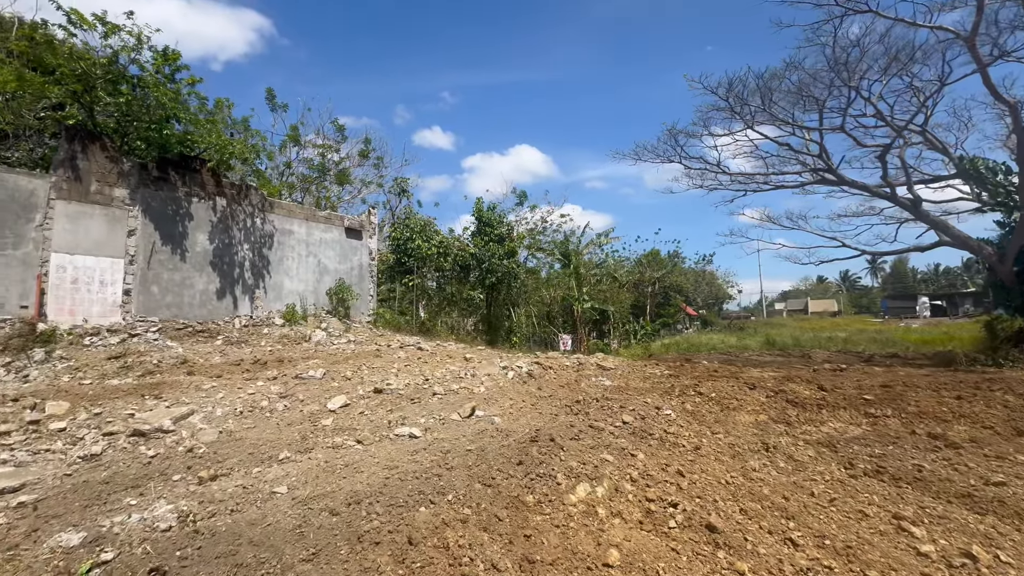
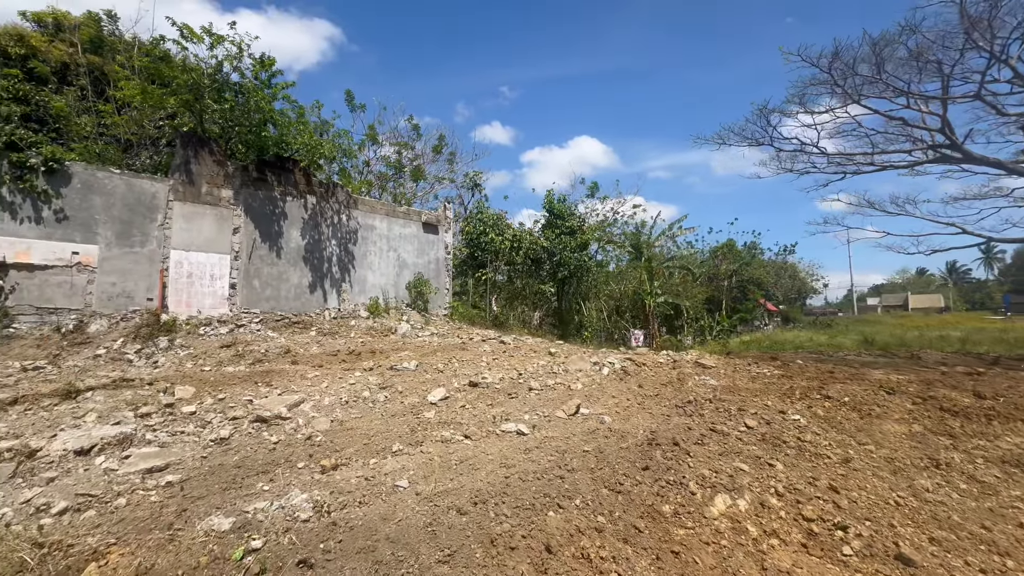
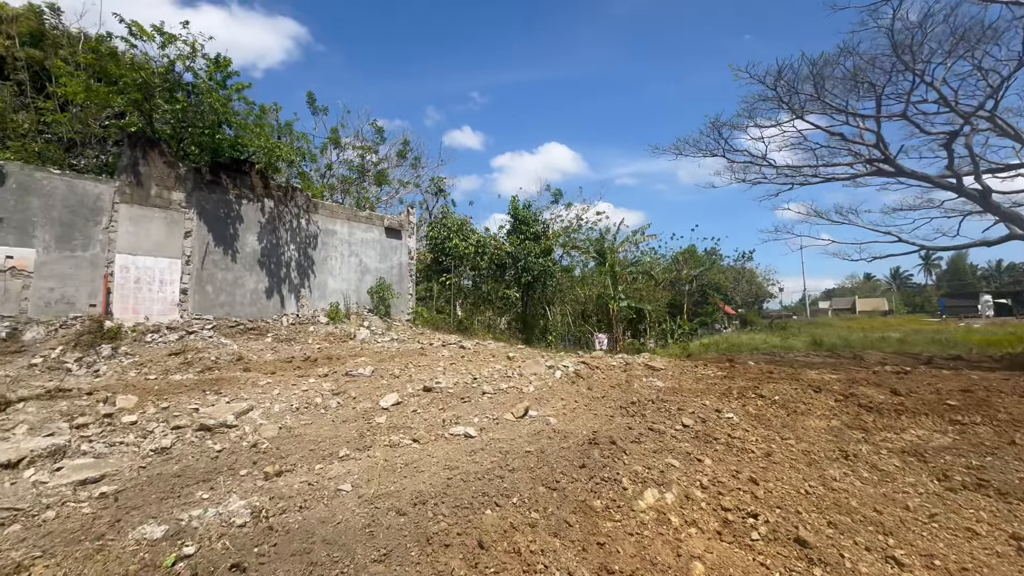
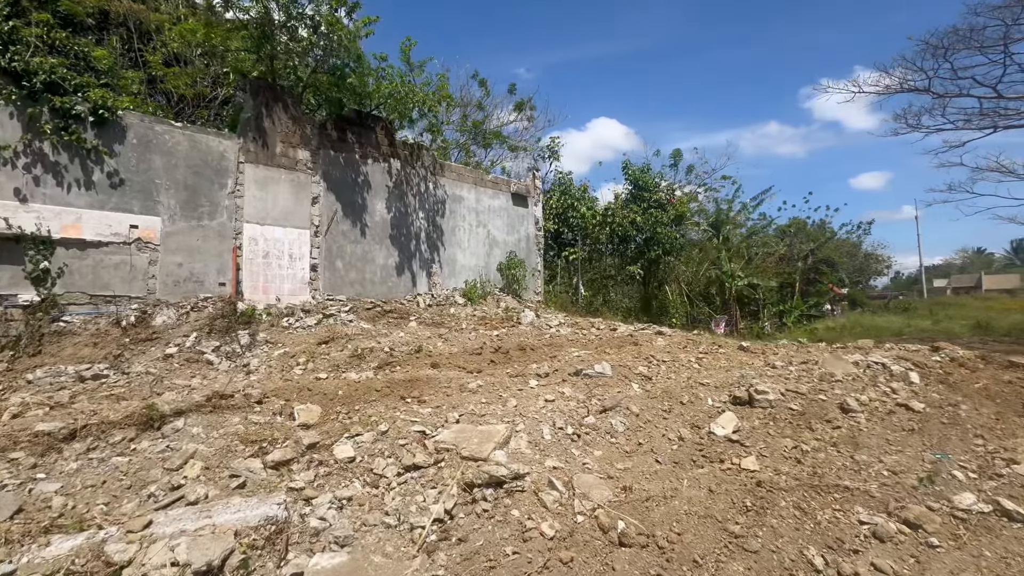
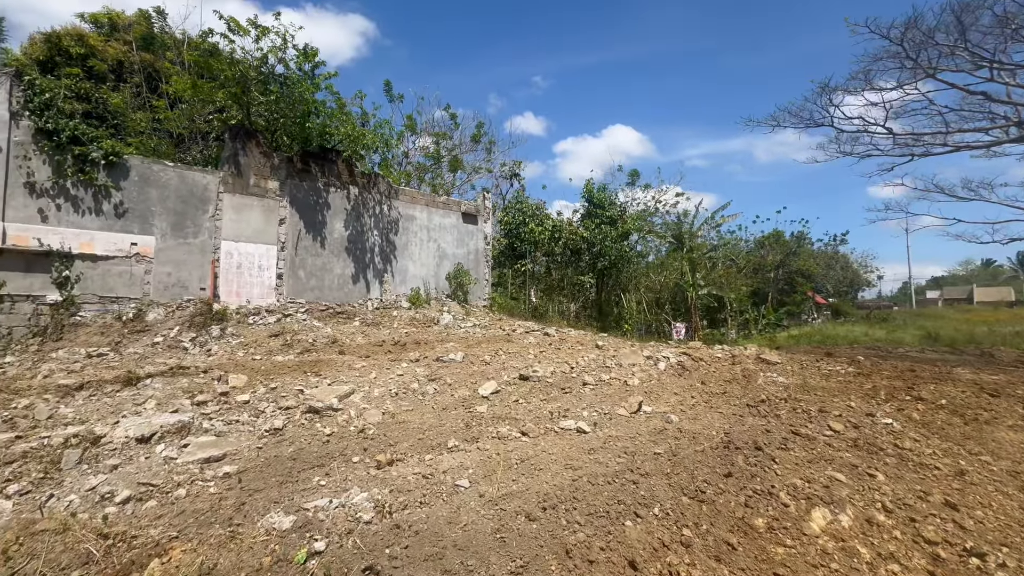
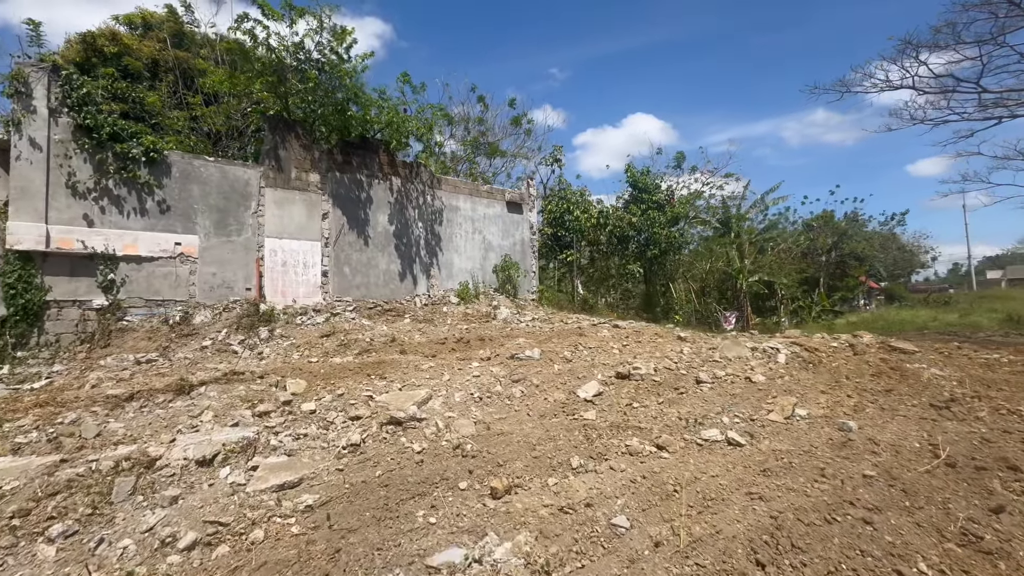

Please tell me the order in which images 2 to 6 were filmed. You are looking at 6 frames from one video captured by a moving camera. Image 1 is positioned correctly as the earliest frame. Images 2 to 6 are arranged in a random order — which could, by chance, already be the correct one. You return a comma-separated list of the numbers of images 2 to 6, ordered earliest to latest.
3, 2, 5, 6, 4
